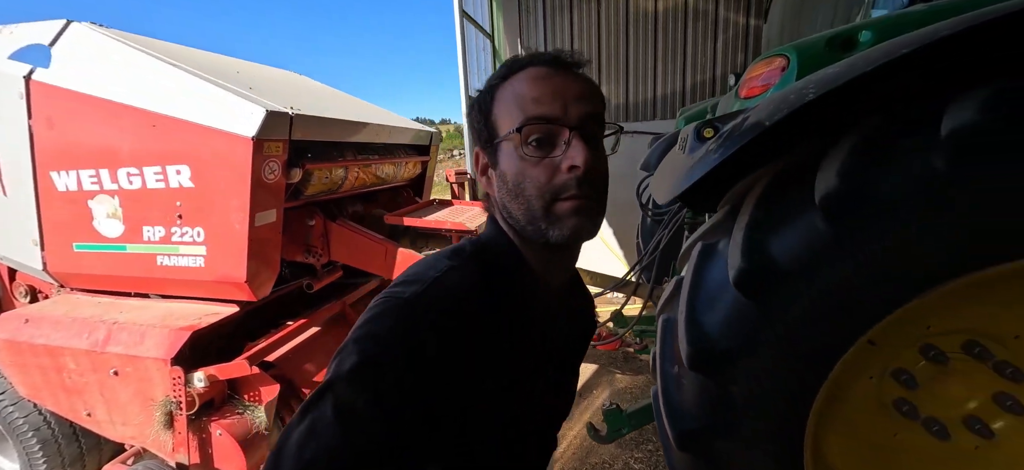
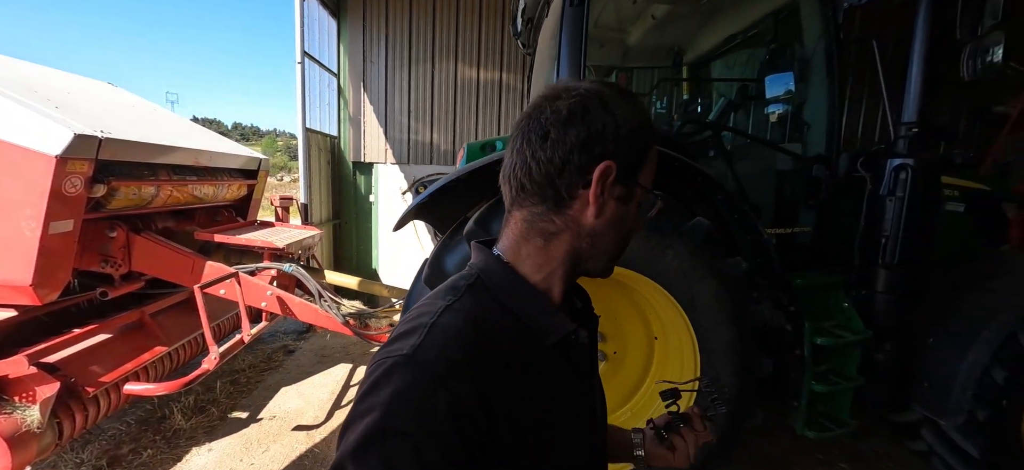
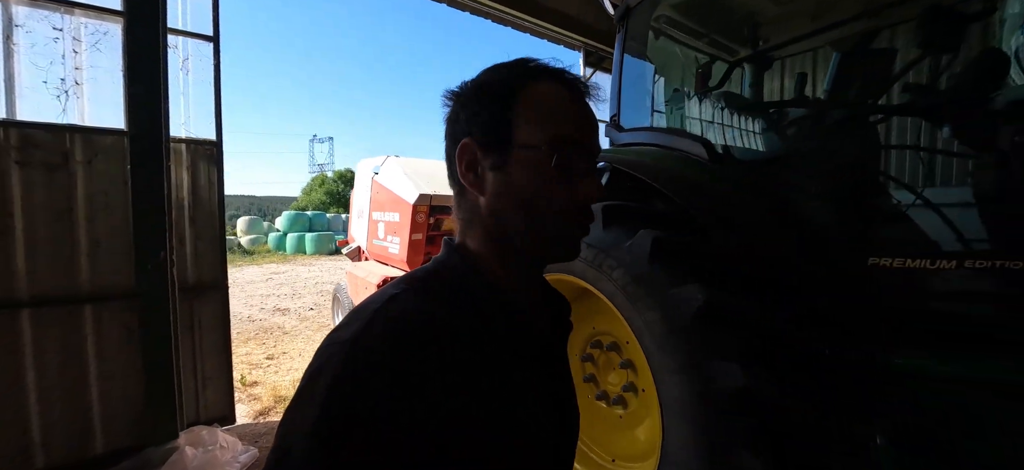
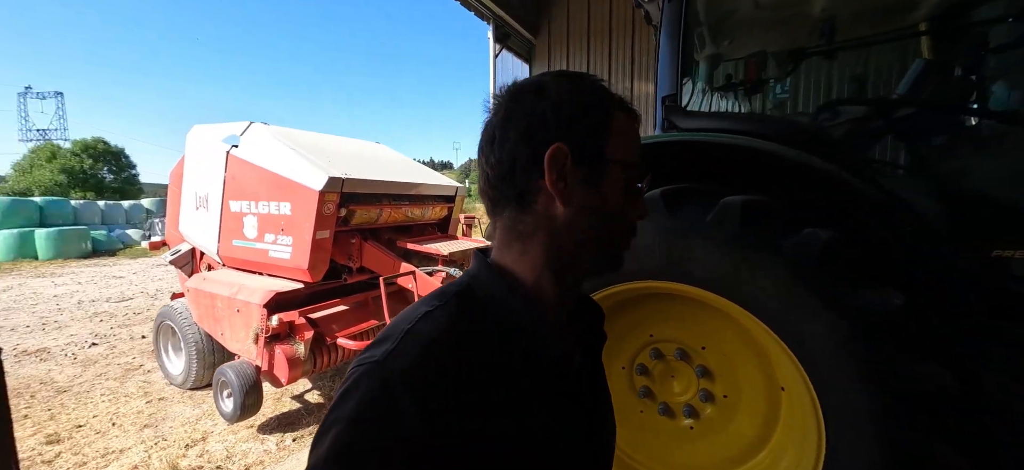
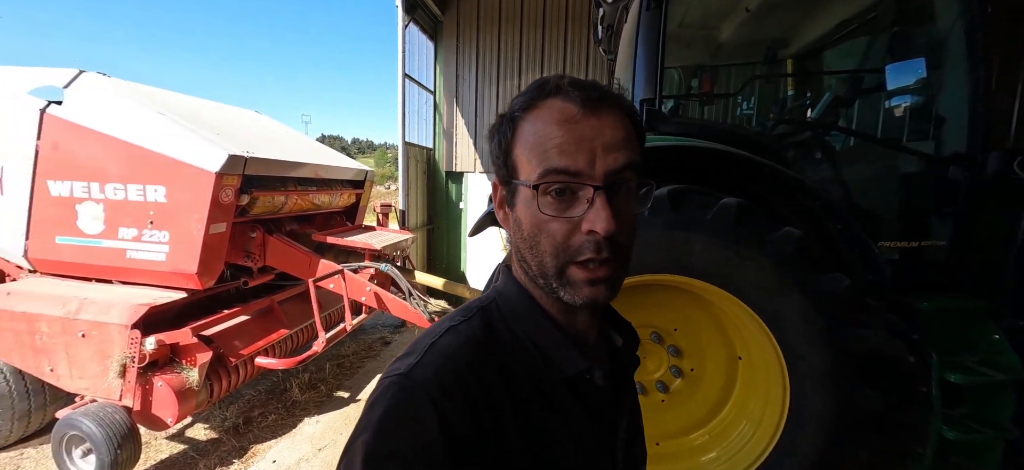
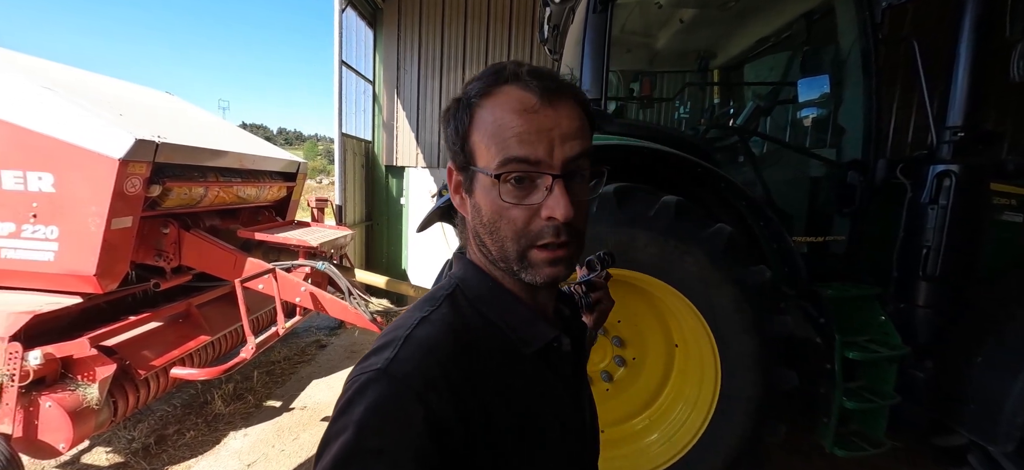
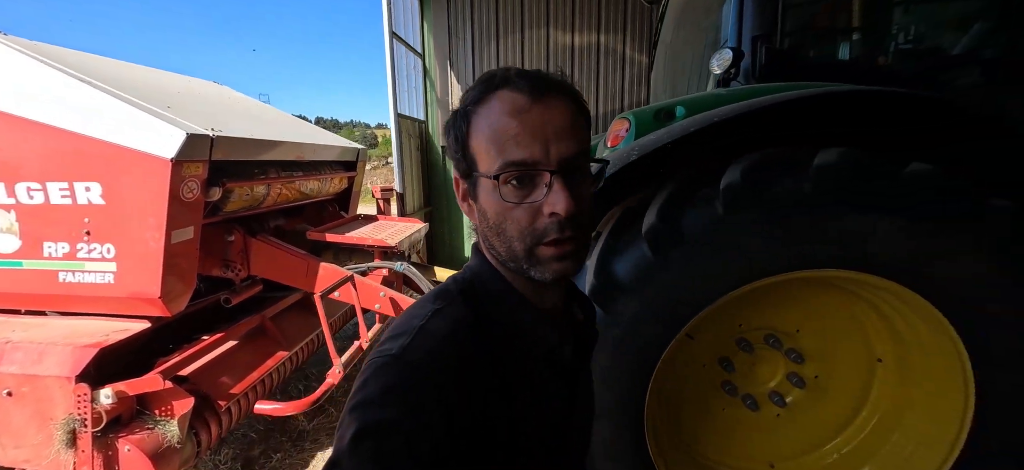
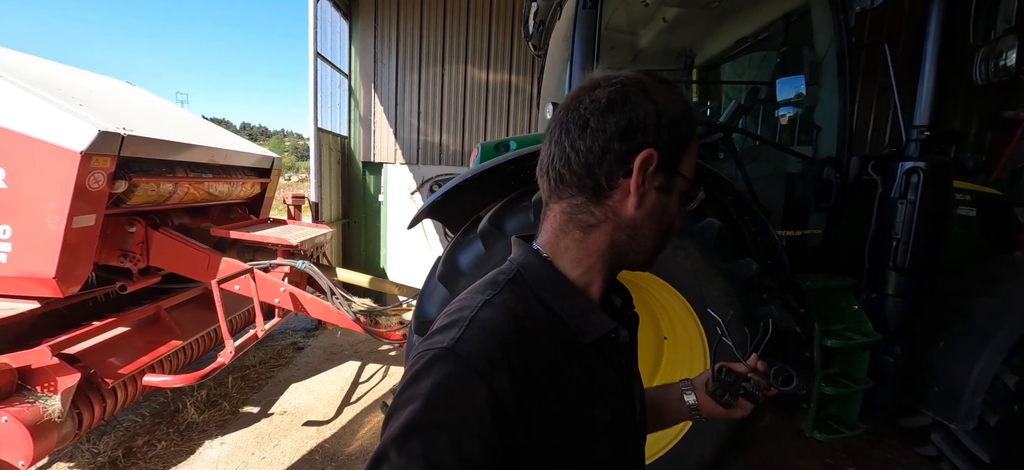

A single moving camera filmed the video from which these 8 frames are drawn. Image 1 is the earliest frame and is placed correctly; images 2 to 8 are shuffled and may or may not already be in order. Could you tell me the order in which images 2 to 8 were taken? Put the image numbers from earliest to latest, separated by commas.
7, 2, 8, 6, 5, 4, 3
